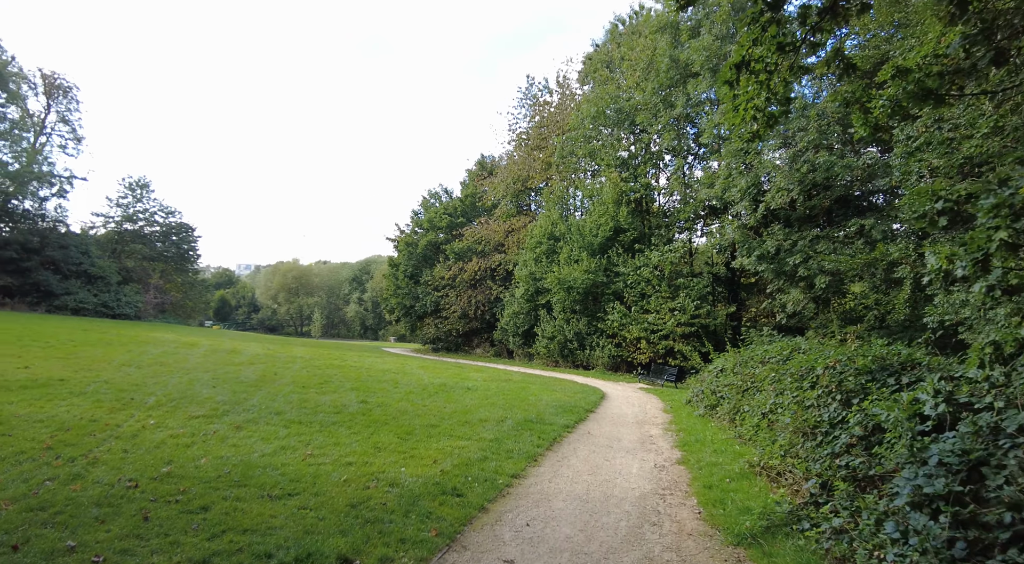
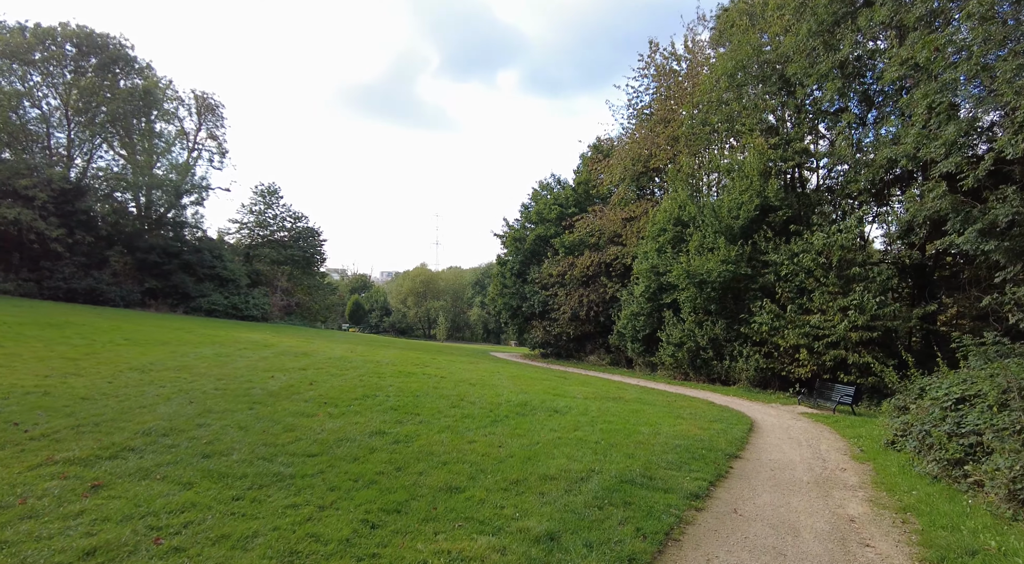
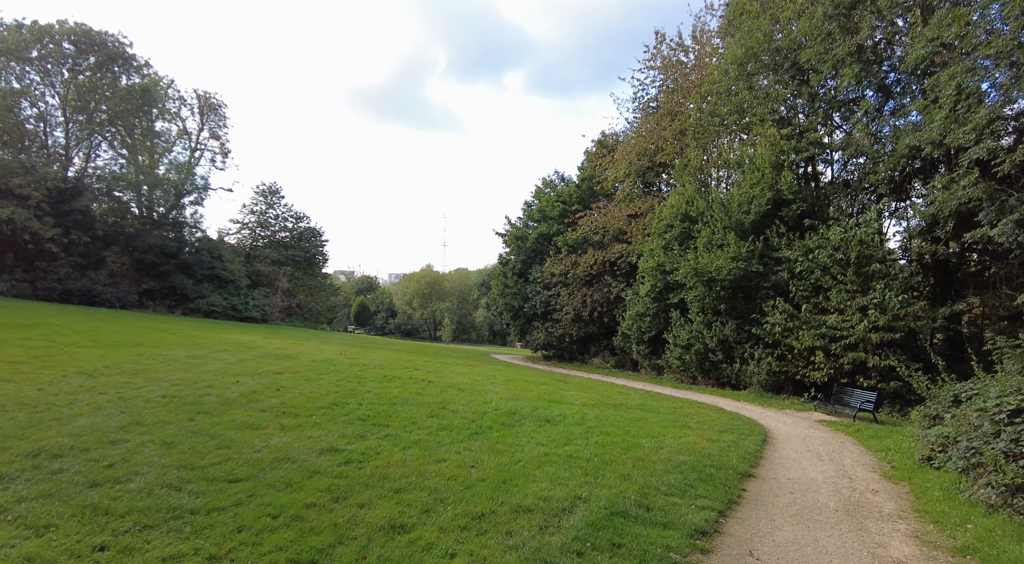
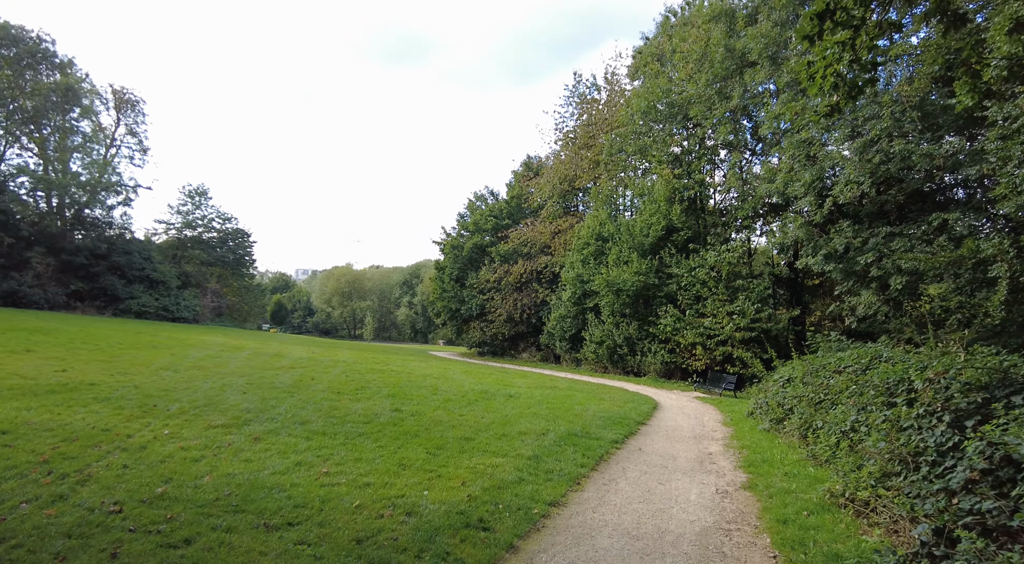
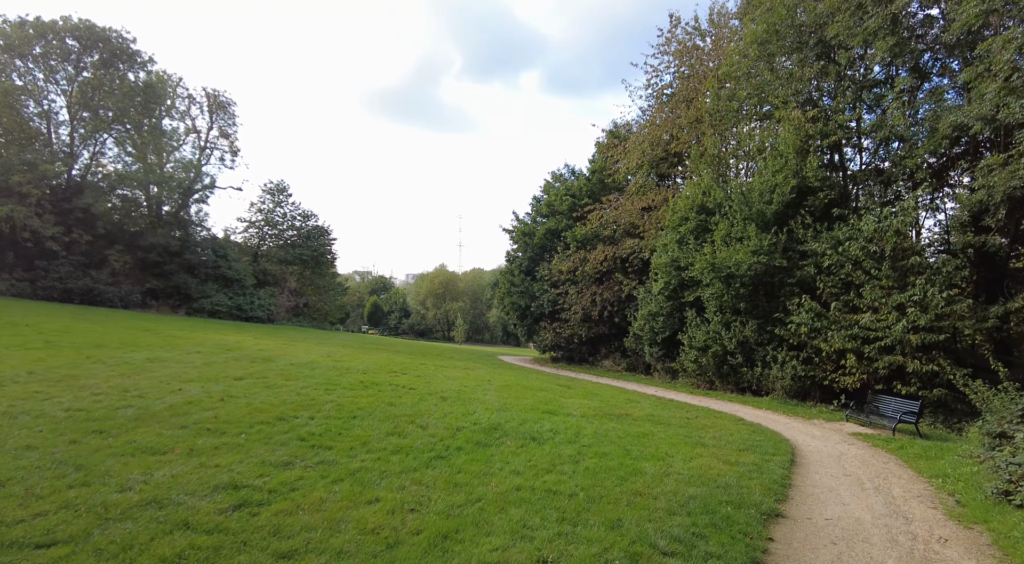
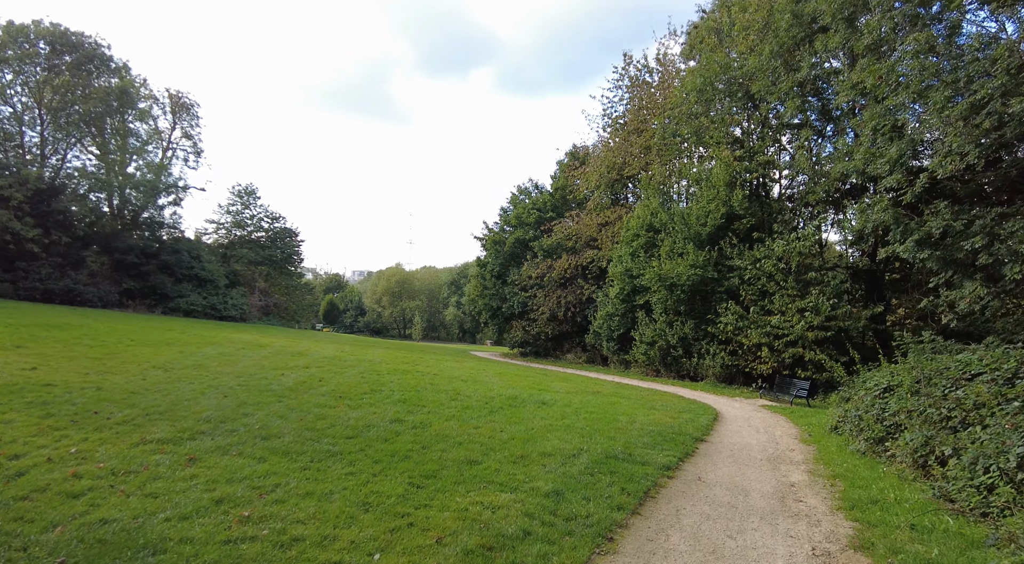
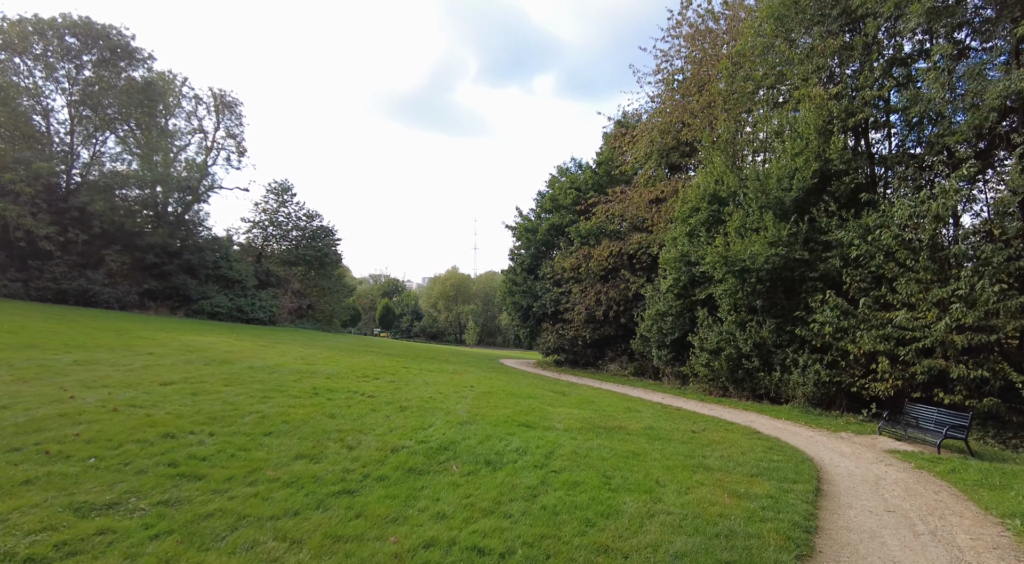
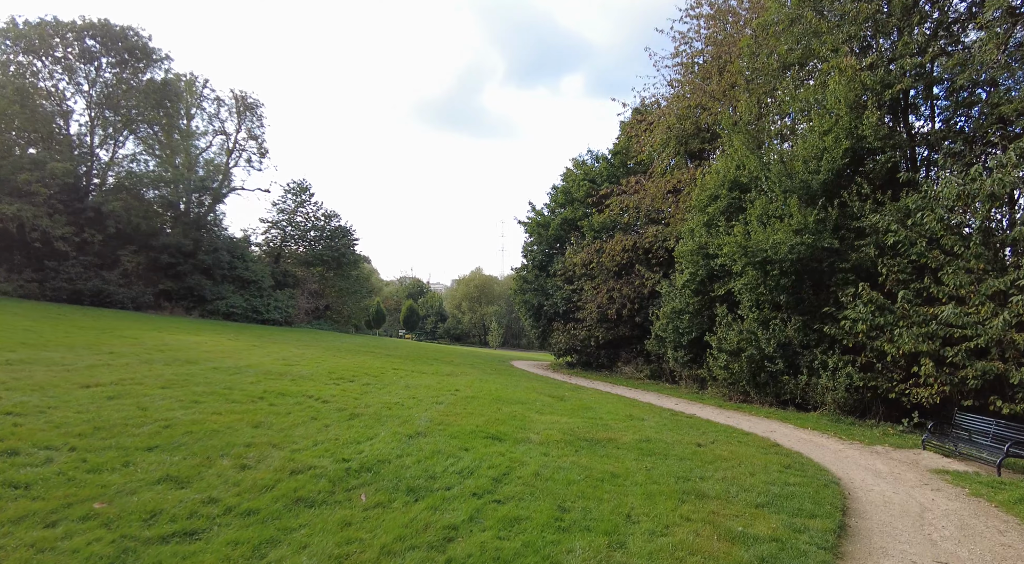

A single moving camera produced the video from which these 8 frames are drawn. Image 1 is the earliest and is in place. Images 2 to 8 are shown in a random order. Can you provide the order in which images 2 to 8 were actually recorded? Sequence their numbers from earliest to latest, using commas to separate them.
4, 6, 2, 3, 5, 7, 8
